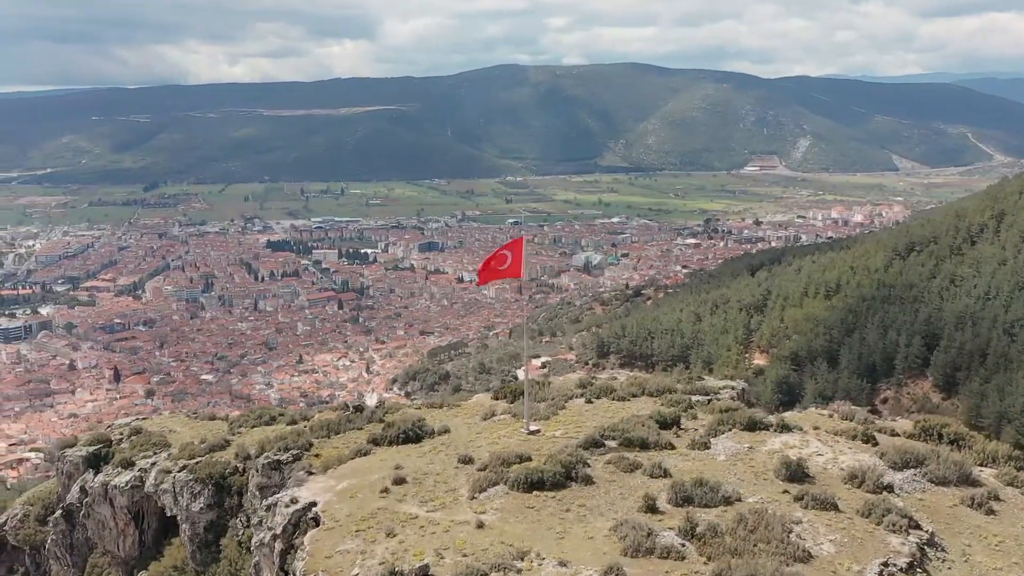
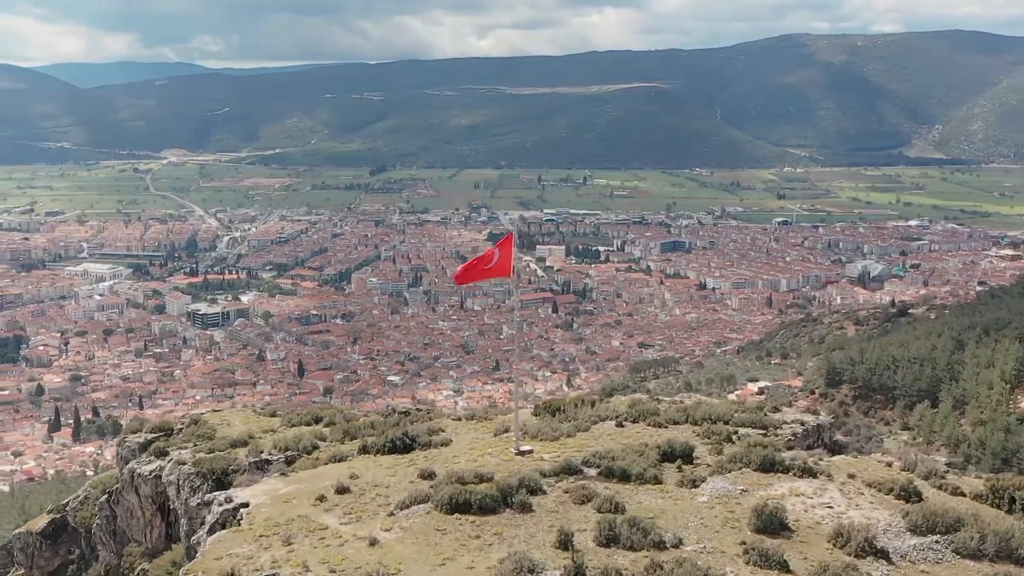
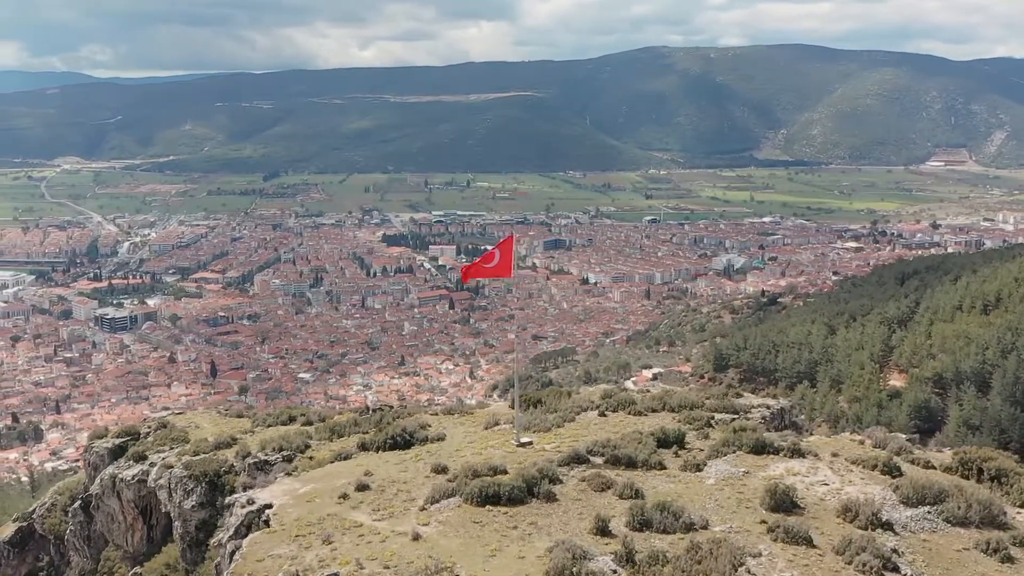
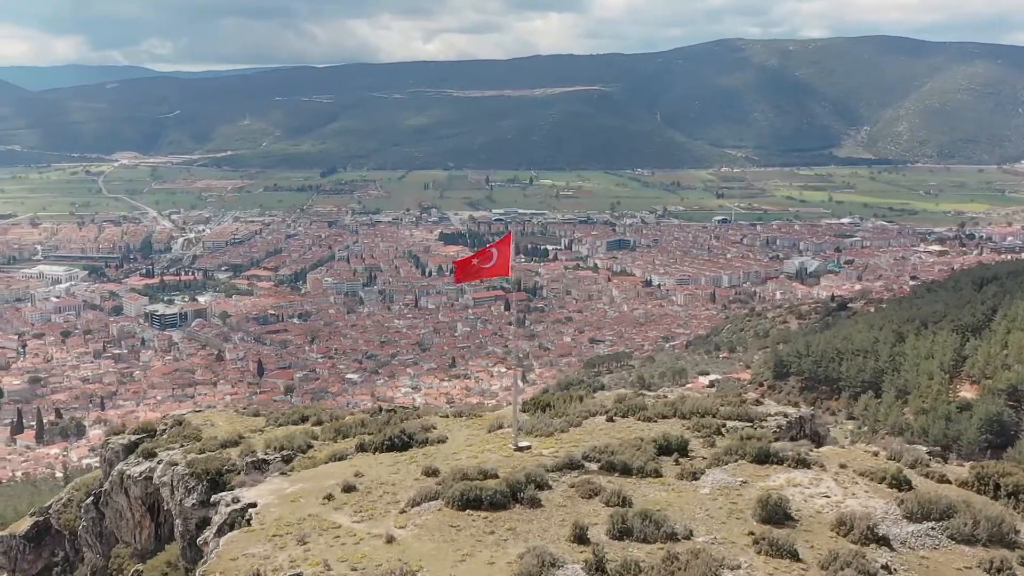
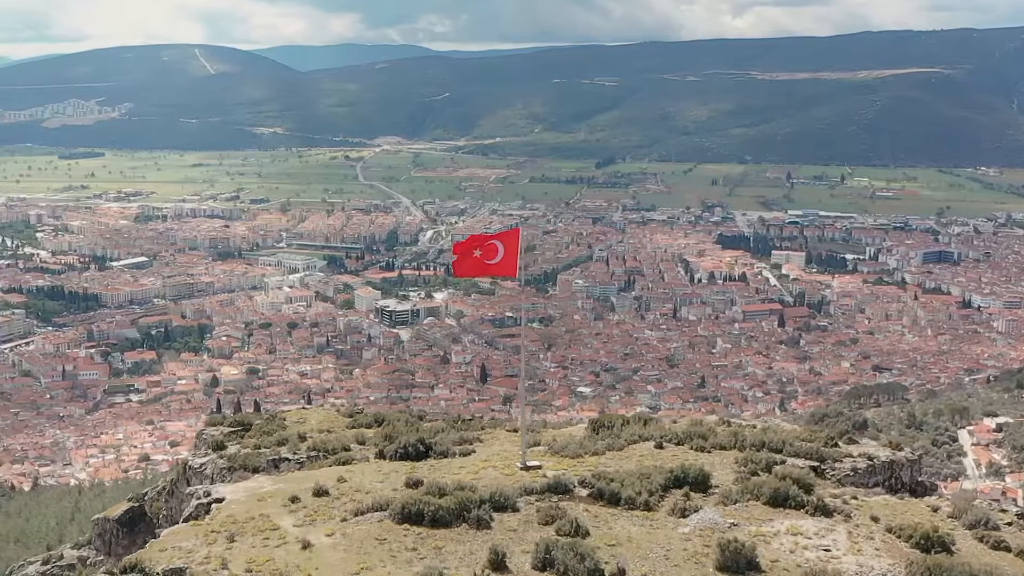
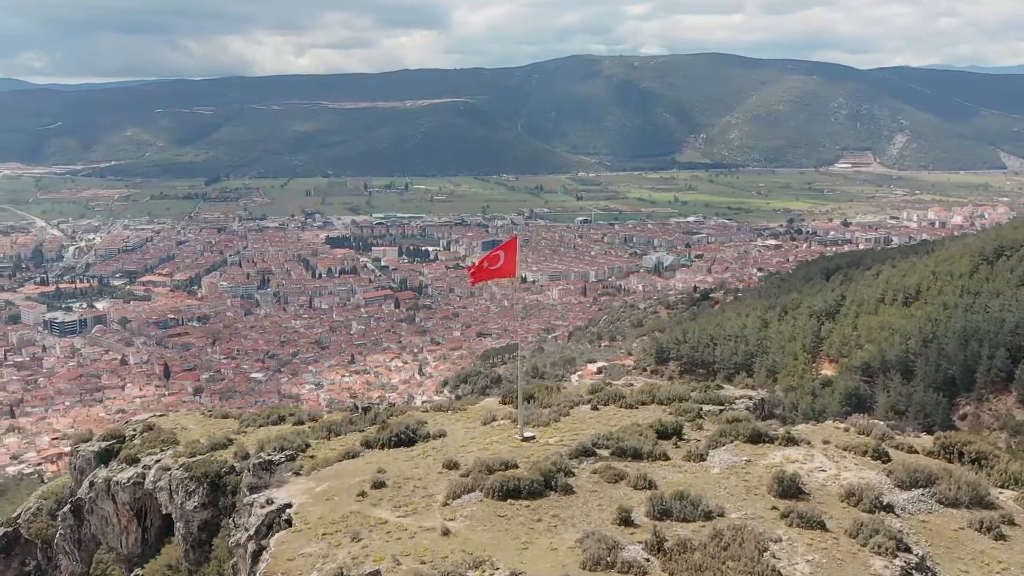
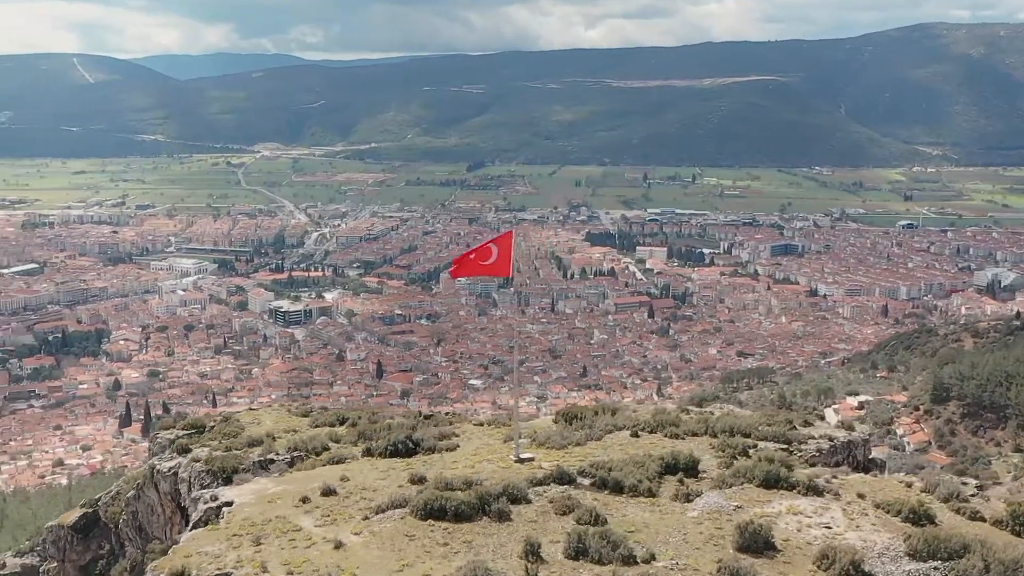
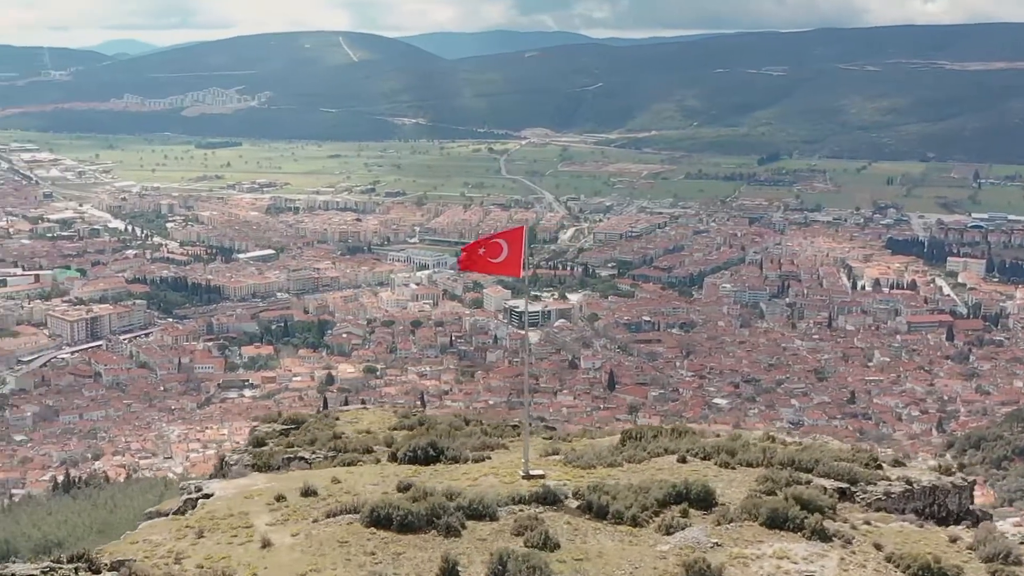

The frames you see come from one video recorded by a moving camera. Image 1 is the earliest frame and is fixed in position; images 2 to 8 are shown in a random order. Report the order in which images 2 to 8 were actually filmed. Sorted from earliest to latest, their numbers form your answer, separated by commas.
6, 3, 4, 2, 7, 5, 8
